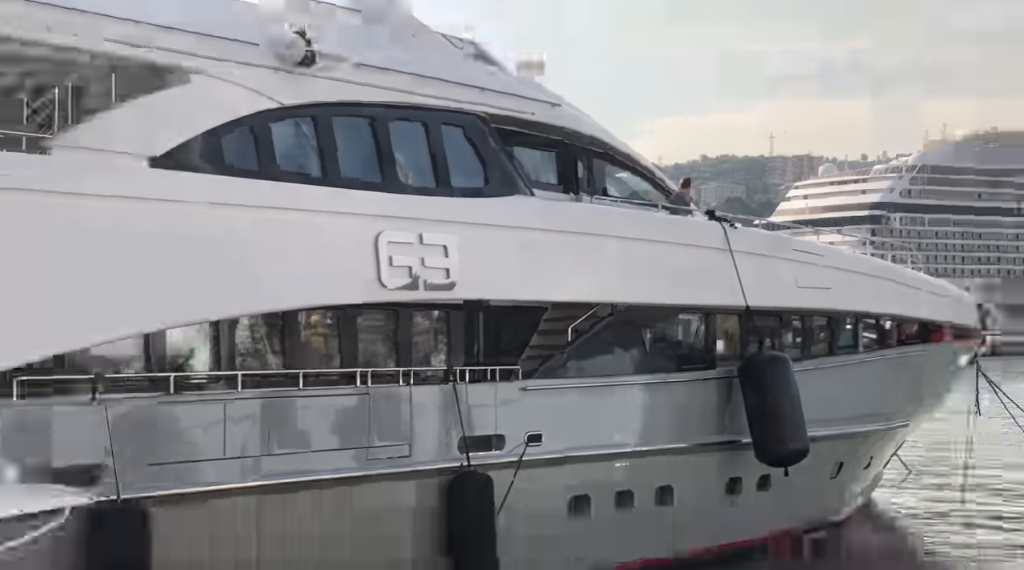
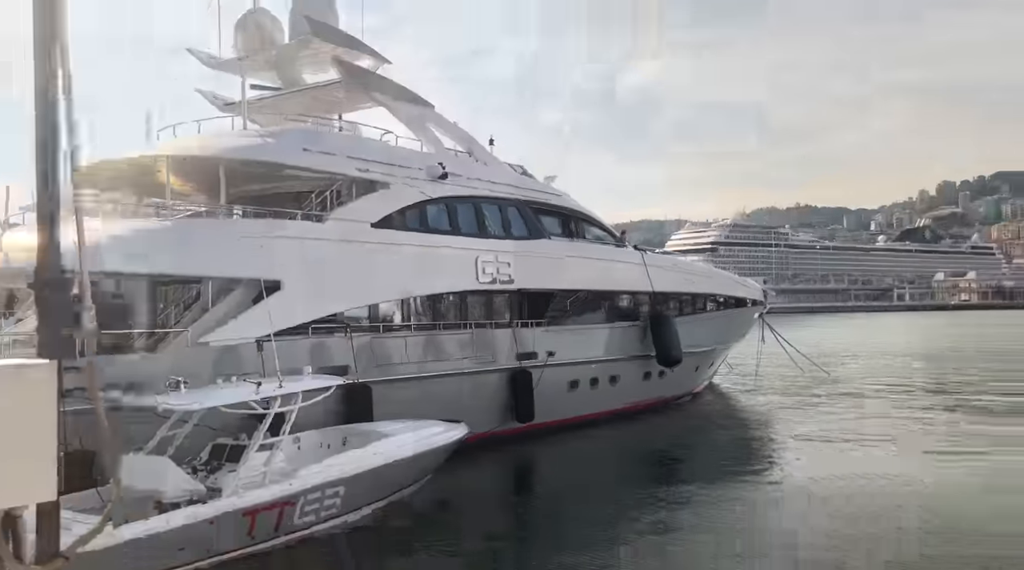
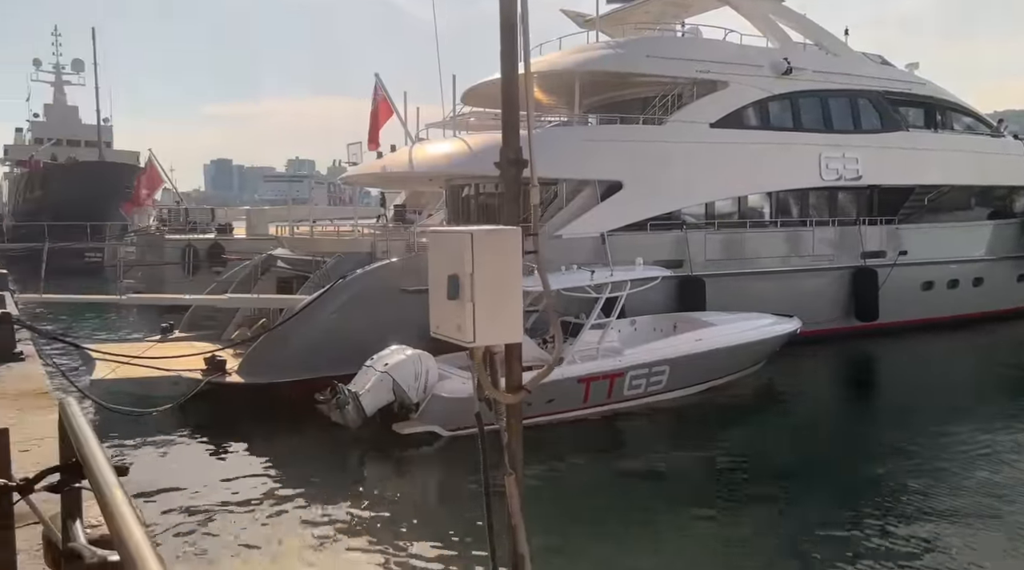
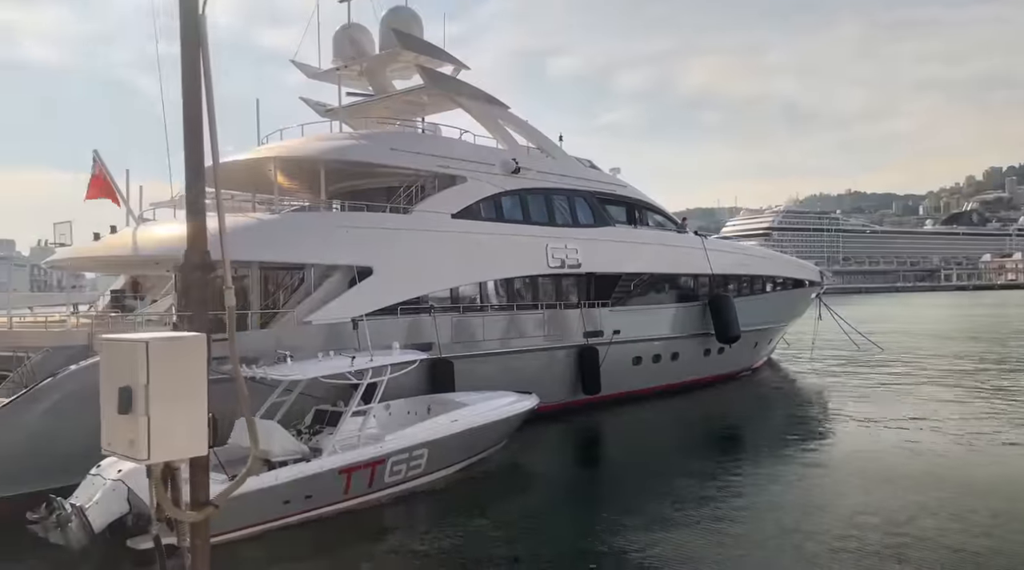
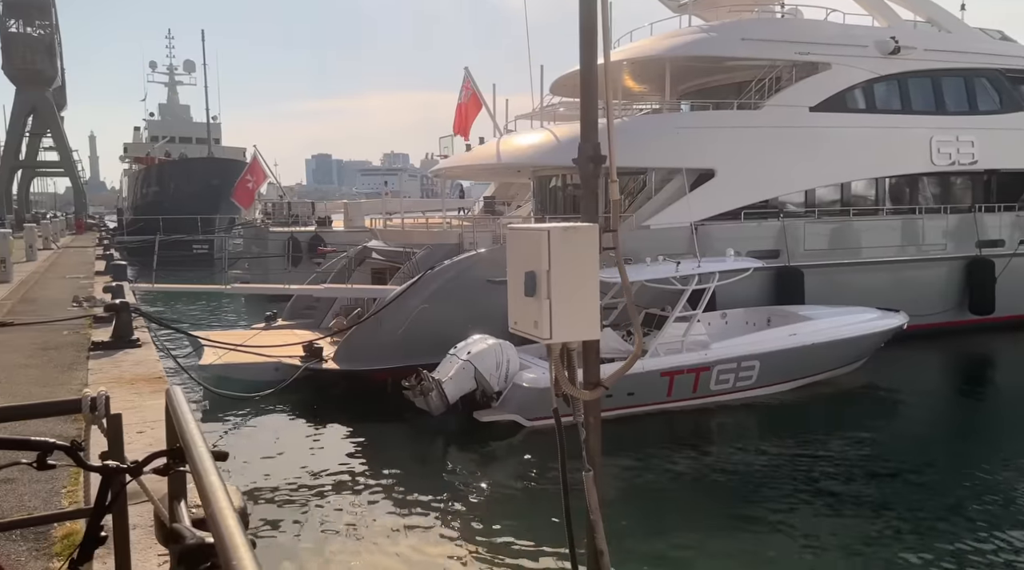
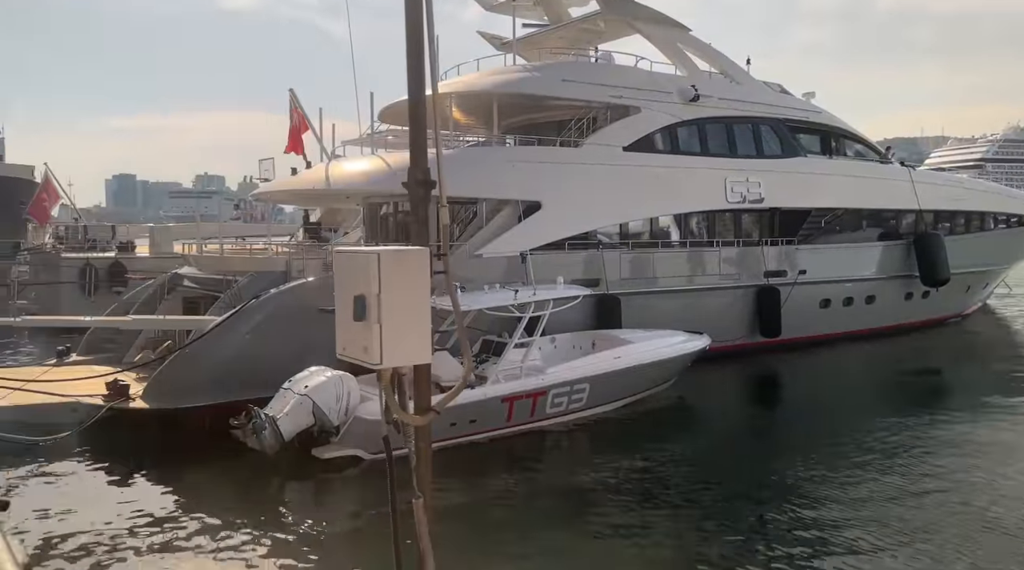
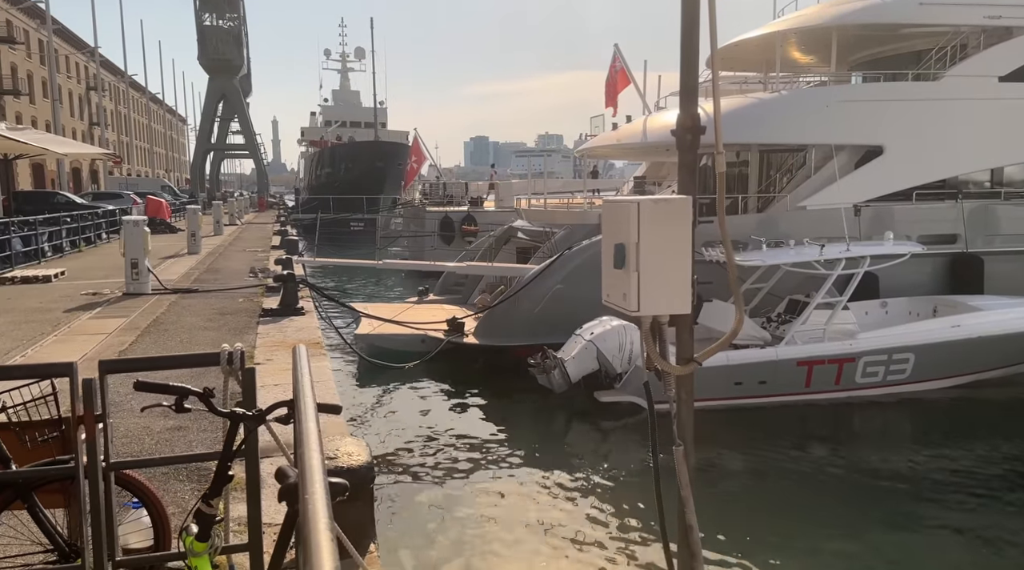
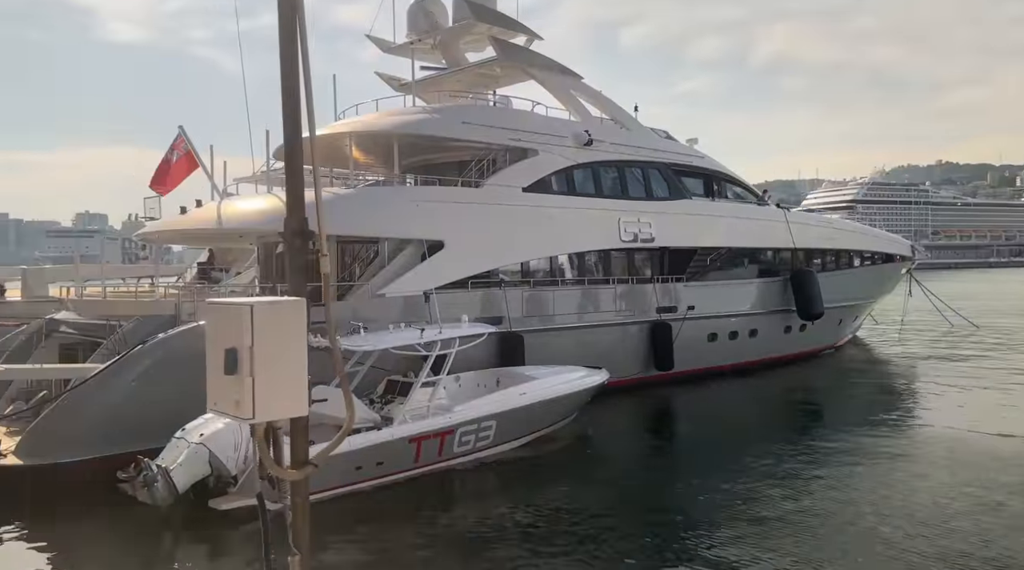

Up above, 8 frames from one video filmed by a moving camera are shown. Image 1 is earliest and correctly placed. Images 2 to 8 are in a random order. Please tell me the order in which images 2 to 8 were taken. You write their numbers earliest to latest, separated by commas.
2, 4, 8, 6, 3, 5, 7
